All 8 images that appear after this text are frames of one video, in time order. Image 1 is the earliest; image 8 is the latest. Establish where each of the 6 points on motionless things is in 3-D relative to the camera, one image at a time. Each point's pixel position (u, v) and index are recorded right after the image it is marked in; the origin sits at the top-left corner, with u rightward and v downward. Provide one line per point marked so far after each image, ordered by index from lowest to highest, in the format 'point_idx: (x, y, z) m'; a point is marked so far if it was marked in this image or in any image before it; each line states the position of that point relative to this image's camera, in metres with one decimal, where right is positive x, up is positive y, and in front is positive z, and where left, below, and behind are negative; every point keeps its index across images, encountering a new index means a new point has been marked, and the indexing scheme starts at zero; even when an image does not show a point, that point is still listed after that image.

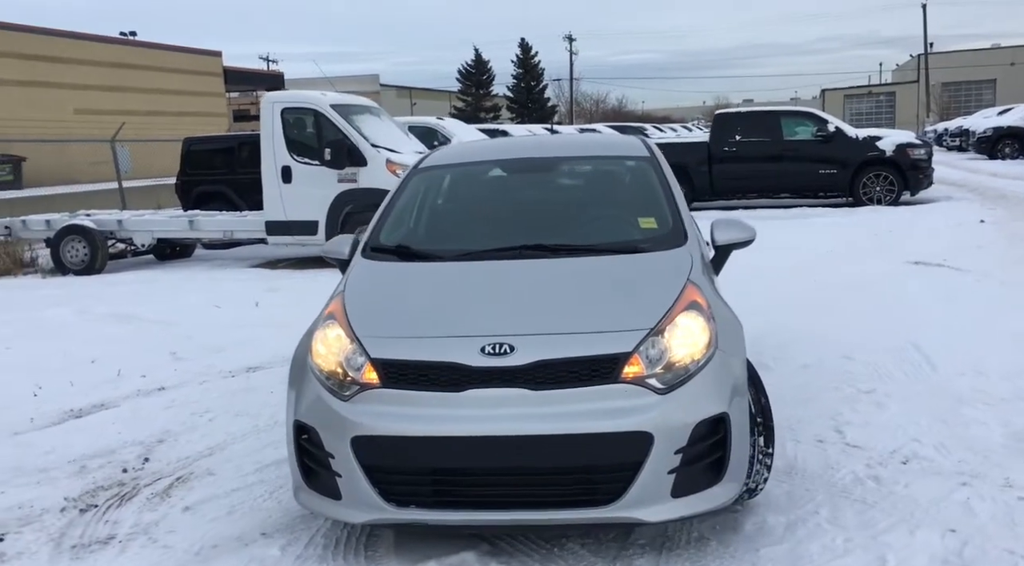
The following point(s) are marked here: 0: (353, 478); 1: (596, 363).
0: (-0.6, -0.7, +3.2) m
1: (+0.3, -0.3, +3.2) m
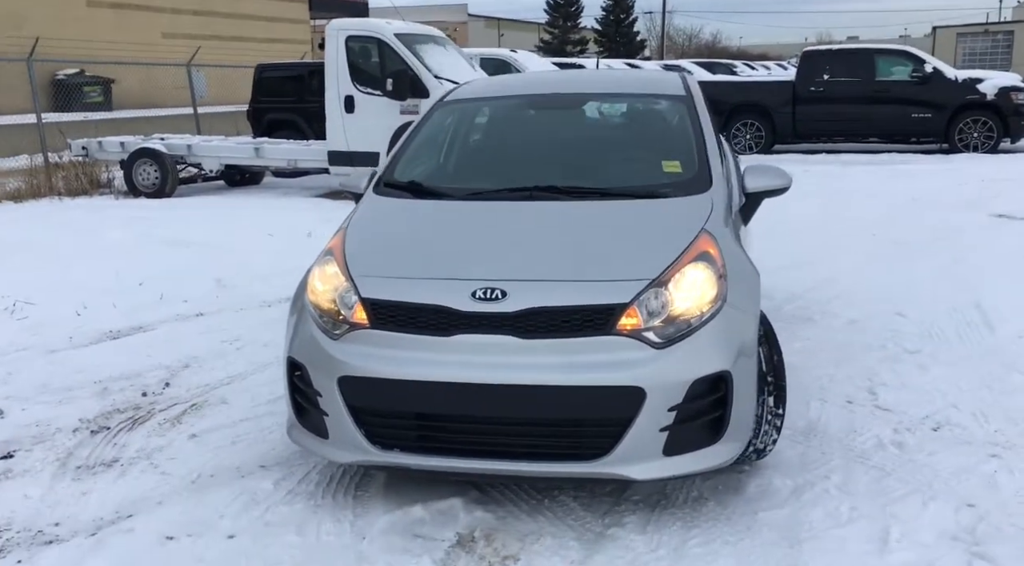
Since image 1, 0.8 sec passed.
0: (-0.6, -0.5, +3.2) m
1: (+0.3, -0.1, +3.1) m
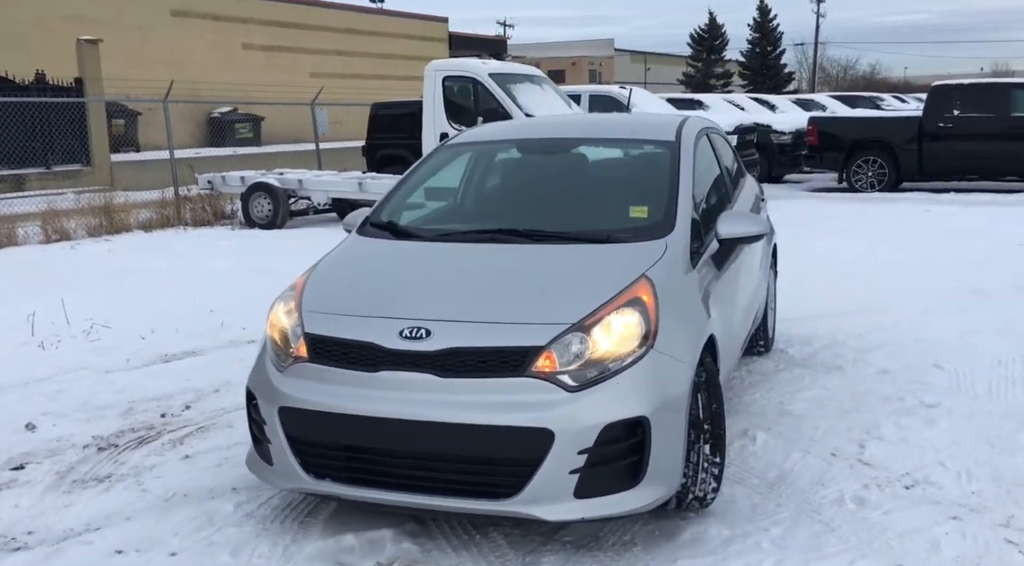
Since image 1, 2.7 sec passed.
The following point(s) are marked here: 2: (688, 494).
0: (-0.9, -0.6, +3.4) m
1: (0.0, -0.2, +3.2) m
2: (+0.7, -0.8, +3.5) m
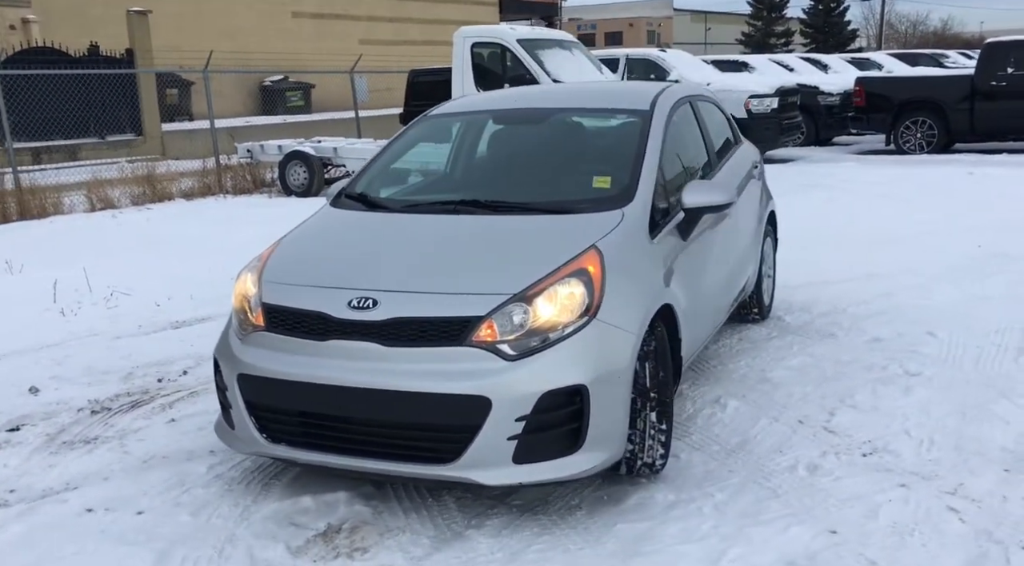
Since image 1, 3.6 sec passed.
0: (-1.1, -0.5, +3.5) m
1: (-0.2, -0.1, +3.3) m
2: (+0.5, -0.7, +3.6) m
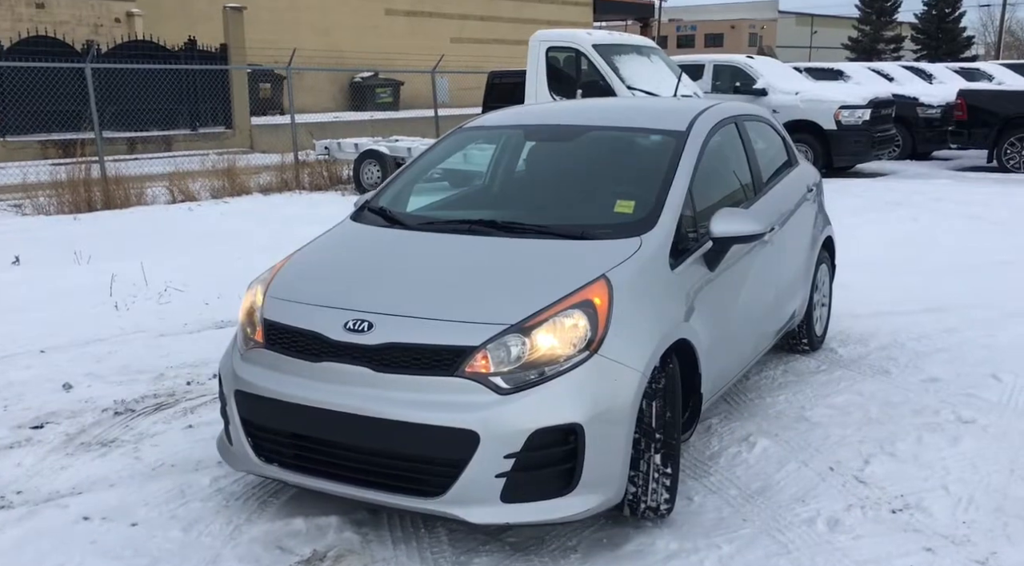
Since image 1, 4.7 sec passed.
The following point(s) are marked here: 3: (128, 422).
0: (-1.1, -0.6, +3.5) m
1: (-0.2, -0.2, +3.2) m
2: (+0.4, -0.8, +3.4) m
3: (-1.9, -0.7, +4.5) m
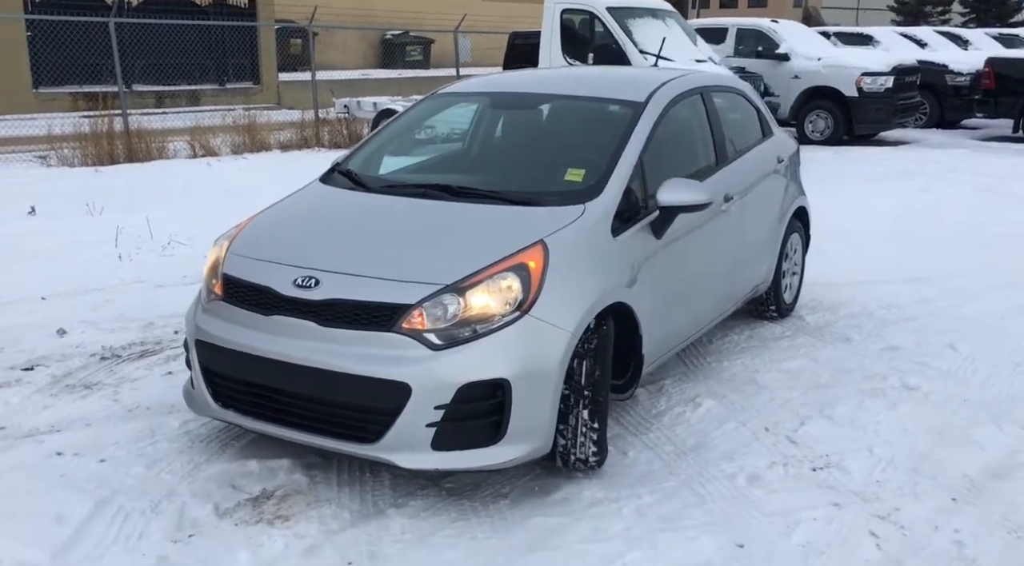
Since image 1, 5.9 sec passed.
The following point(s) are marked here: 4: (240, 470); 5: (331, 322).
0: (-1.3, -0.4, +3.8) m
1: (-0.5, -0.1, +3.4) m
2: (+0.2, -0.7, +3.6) m
3: (-2.1, -0.4, +4.8) m
4: (-1.1, -0.8, +3.7) m
5: (-0.7, -0.1, +3.4) m
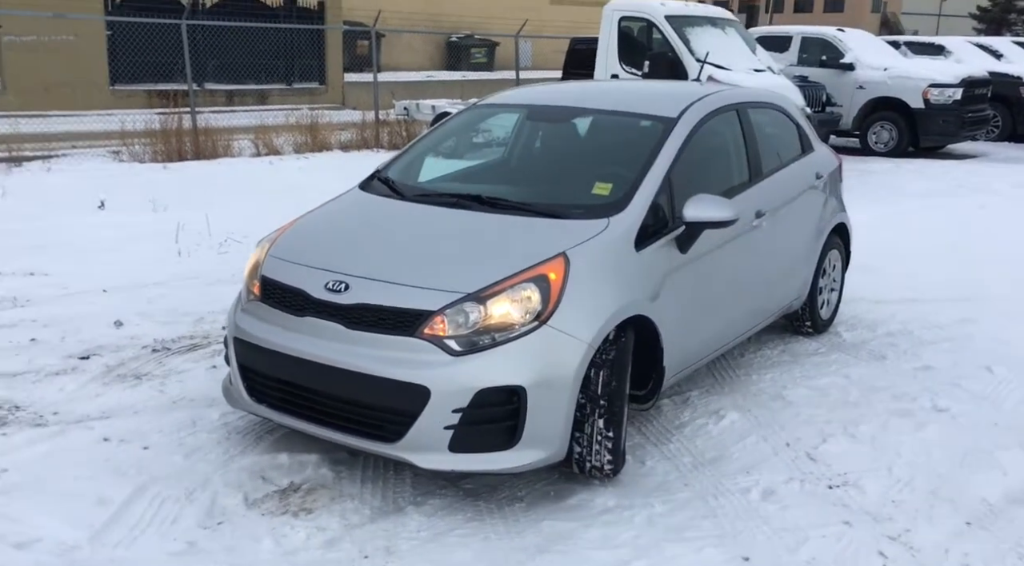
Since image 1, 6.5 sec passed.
0: (-1.2, -0.4, +4.0) m
1: (-0.4, -0.1, +3.5) m
2: (+0.3, -0.7, +3.7) m
3: (-1.9, -0.4, +5.0) m
4: (-1.0, -0.8, +3.9) m
5: (-0.6, -0.2, +3.6) m
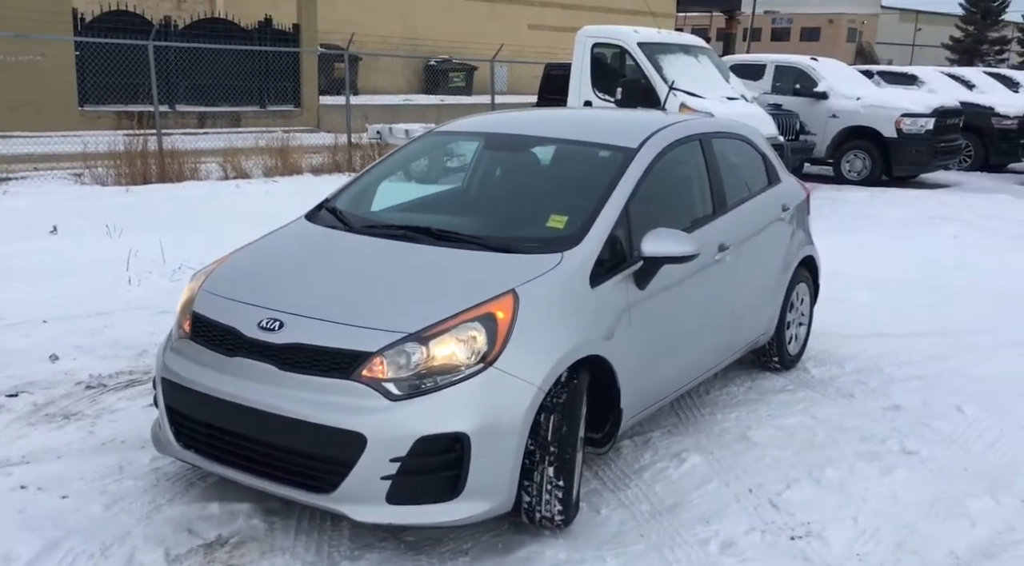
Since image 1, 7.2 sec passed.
0: (-1.4, -0.5, +3.7) m
1: (-0.6, -0.3, +3.3) m
2: (+0.1, -0.9, +3.5) m
3: (-2.2, -0.6, +4.8) m
4: (-1.2, -0.9, +3.6) m
5: (-0.8, -0.3, +3.4) m
